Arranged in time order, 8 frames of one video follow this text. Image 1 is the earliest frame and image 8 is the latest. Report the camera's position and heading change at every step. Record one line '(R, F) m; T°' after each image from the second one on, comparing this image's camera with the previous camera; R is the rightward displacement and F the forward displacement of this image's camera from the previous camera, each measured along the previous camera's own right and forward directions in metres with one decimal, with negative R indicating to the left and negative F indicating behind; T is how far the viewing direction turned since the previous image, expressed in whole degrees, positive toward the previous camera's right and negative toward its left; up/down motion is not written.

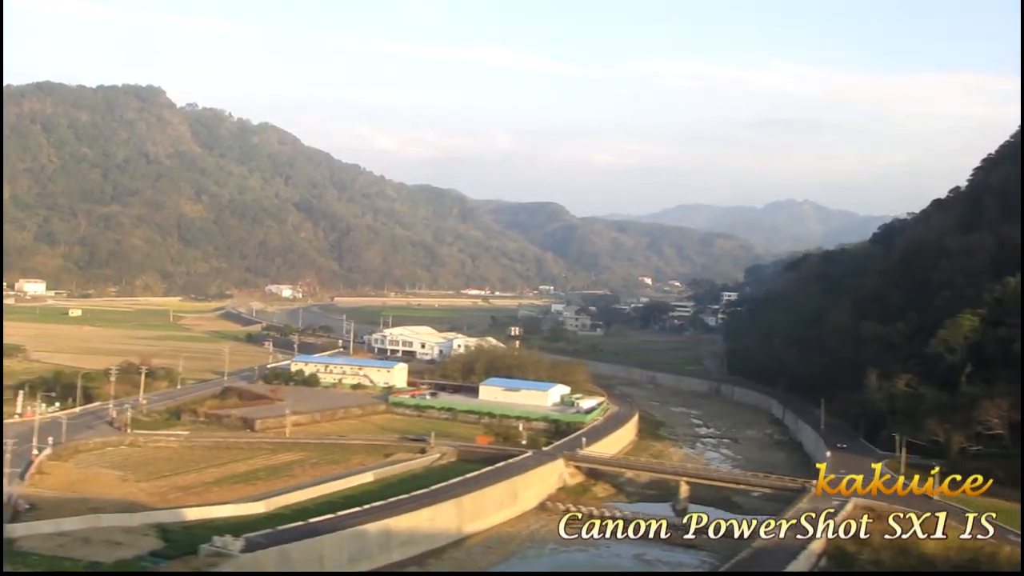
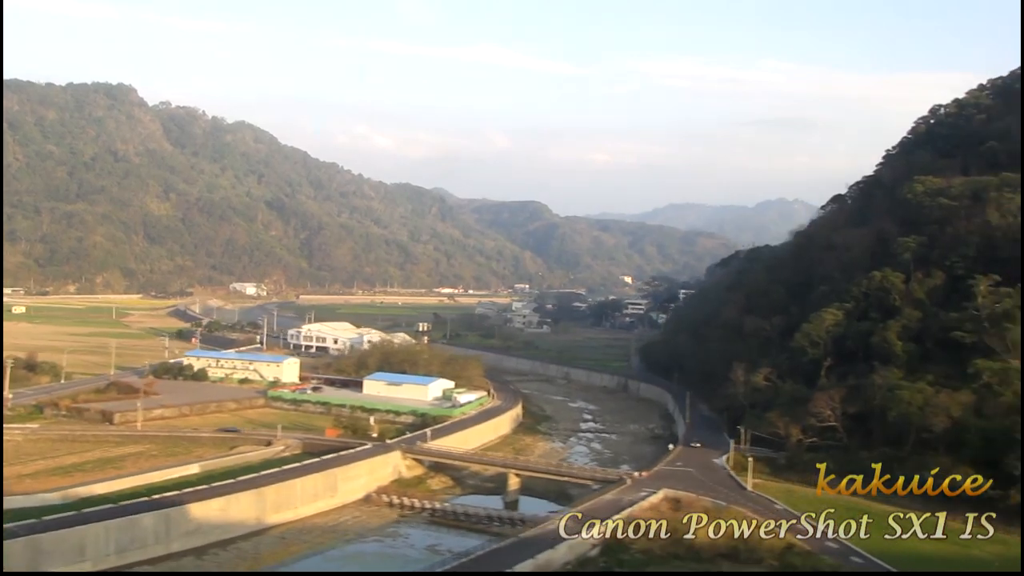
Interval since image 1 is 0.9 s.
(+3.2, 0.0) m; 0°
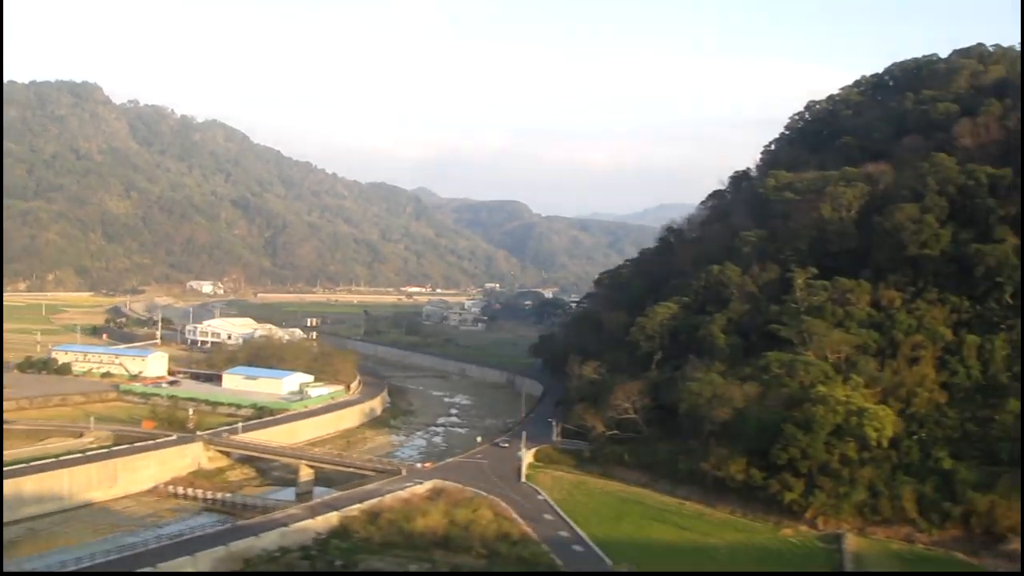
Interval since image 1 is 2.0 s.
(+4.0, 0.0) m; +1°
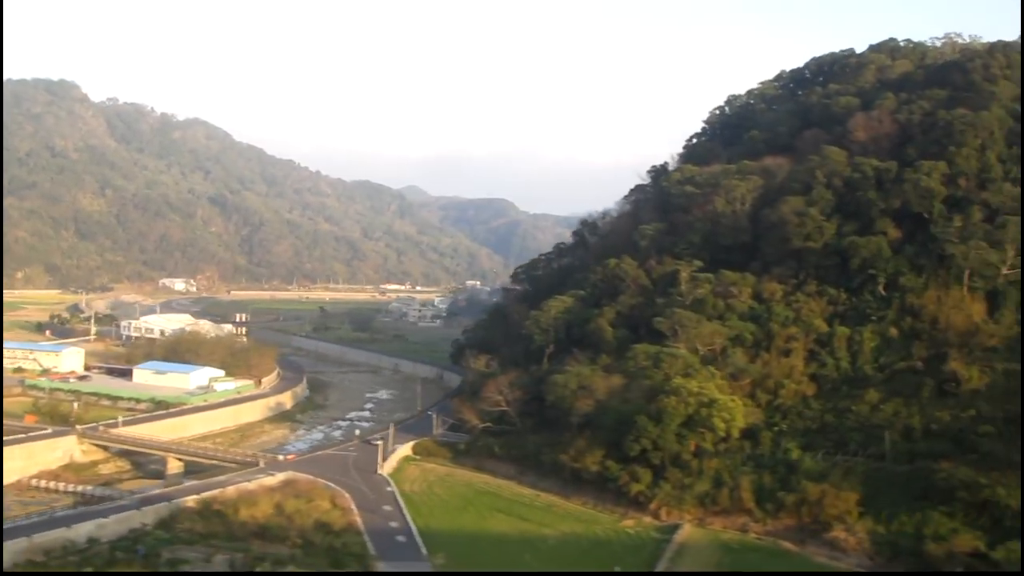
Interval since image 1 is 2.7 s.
(+2.5, 0.0) m; 0°
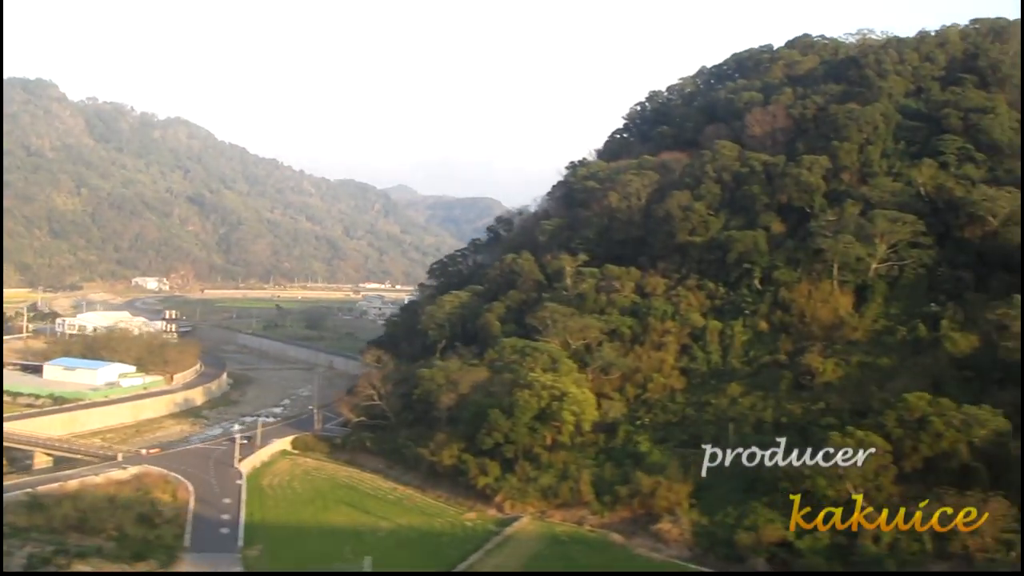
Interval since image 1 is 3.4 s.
(+2.5, 0.0) m; 0°
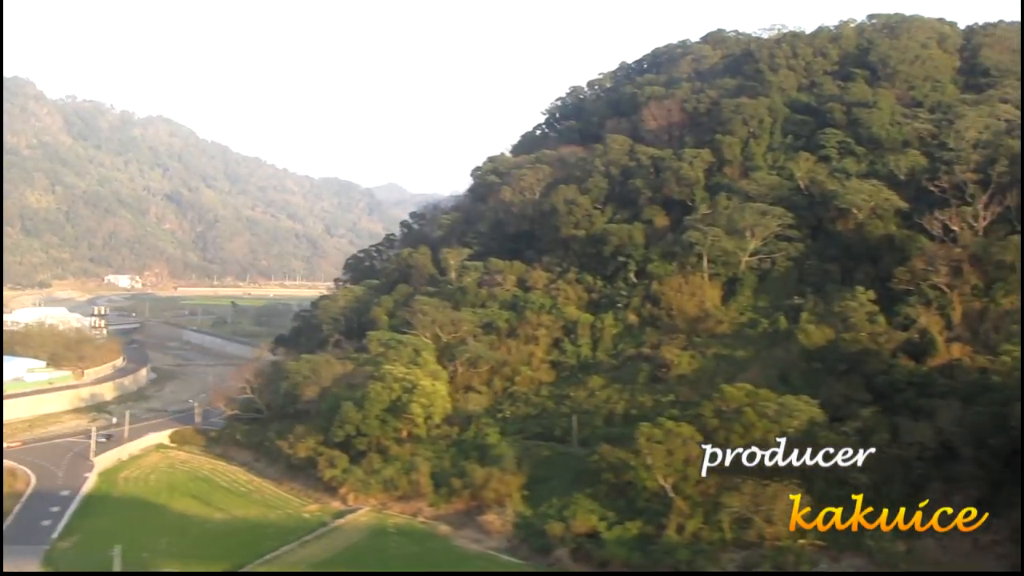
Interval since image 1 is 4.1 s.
(+2.5, 0.0) m; 0°
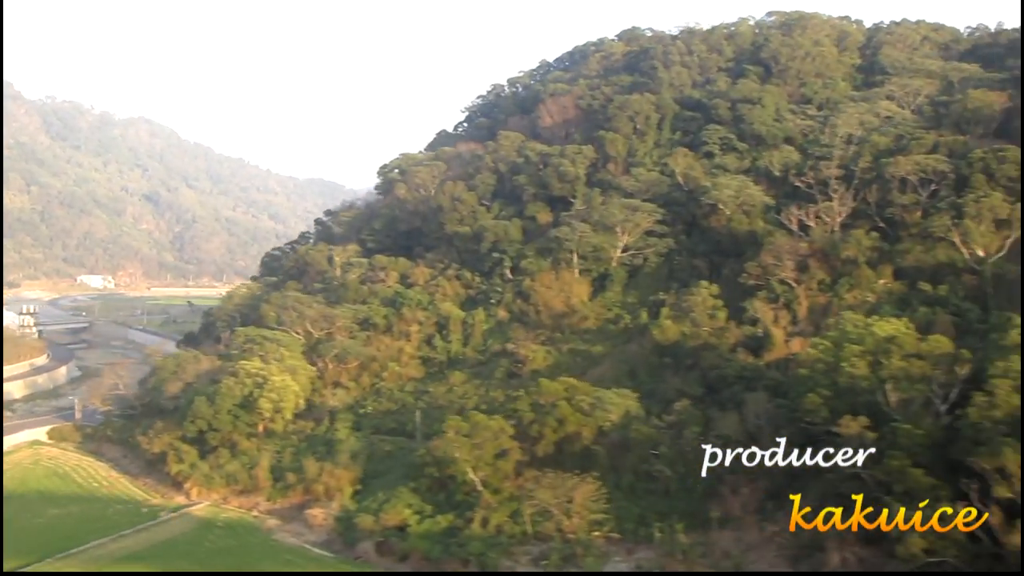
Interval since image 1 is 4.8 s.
(+2.5, 0.0) m; 0°
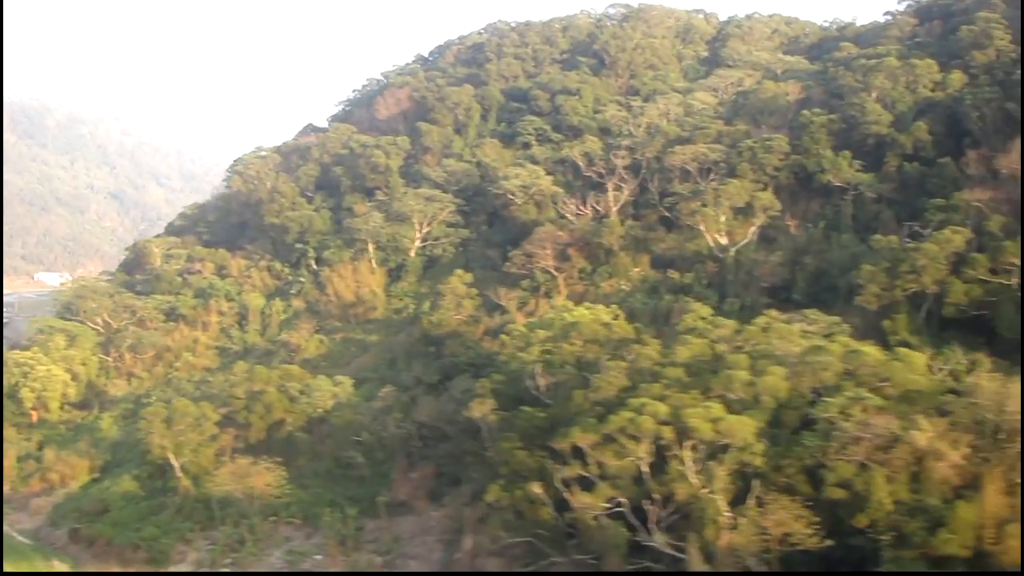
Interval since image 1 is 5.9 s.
(+3.9, 0.0) m; +1°
